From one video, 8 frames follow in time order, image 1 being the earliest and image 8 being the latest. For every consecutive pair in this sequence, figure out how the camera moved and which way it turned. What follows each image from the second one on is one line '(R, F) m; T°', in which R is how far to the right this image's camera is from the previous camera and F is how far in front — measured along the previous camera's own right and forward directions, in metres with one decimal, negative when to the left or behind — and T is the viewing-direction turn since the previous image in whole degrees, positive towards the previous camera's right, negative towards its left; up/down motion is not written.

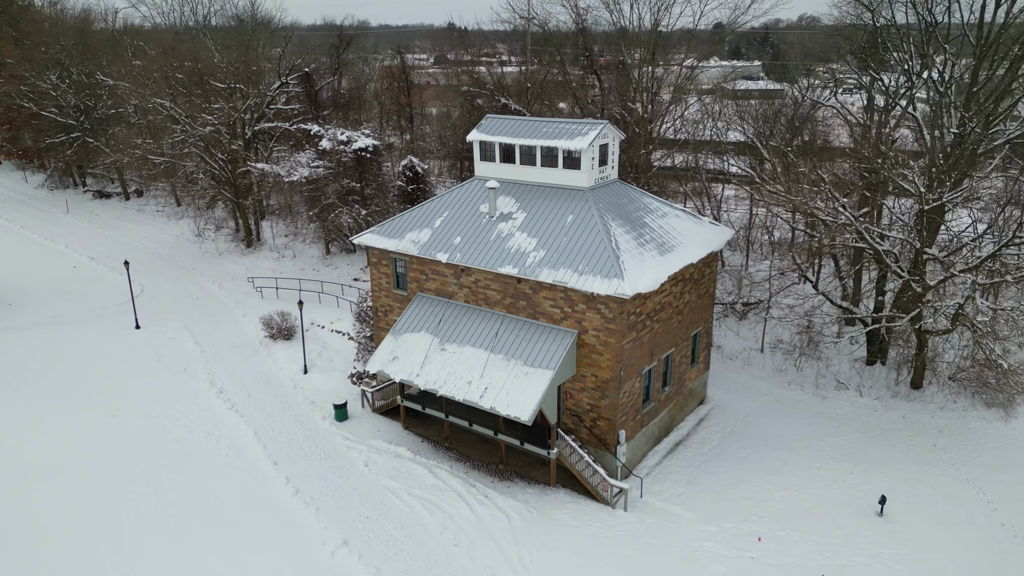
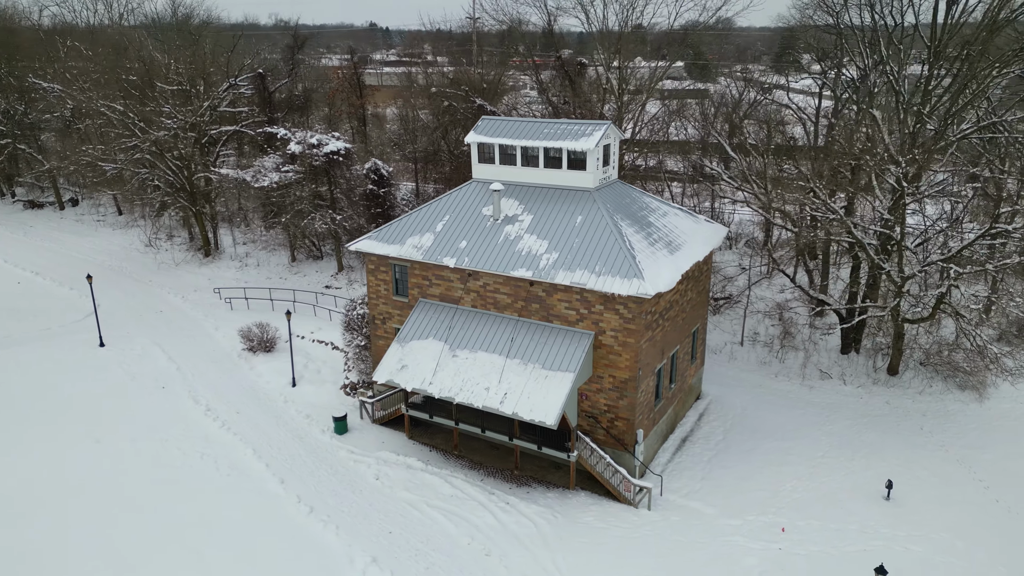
(-1.6, +0.3) m; +5°
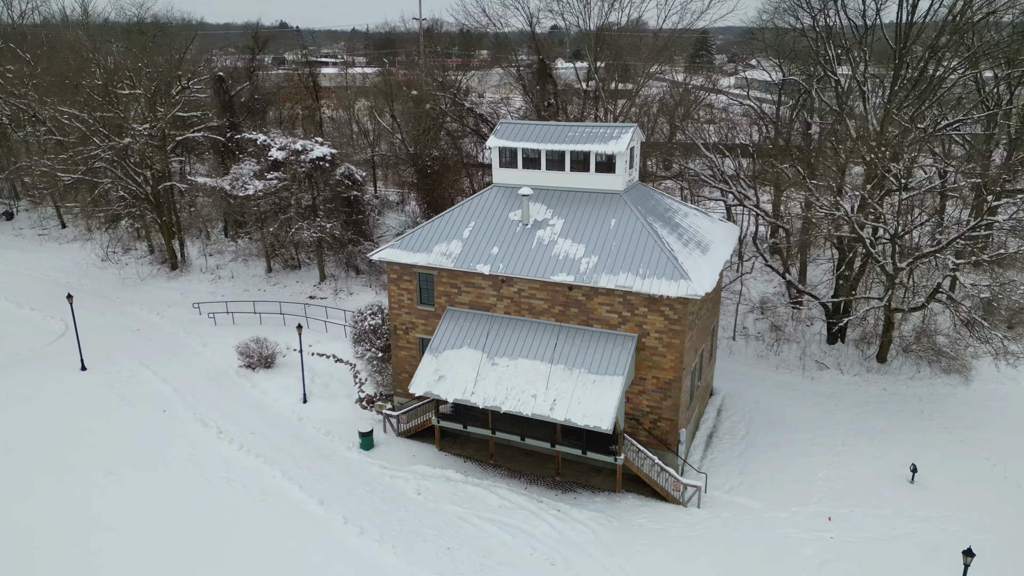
(-2.3, +0.3) m; +5°
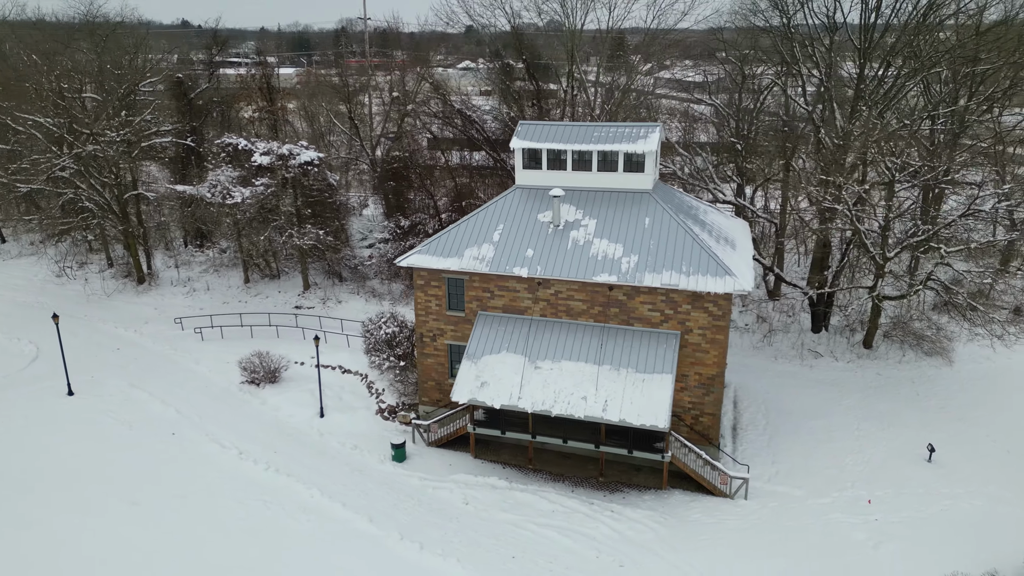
(-2.3, +0.3) m; +5°
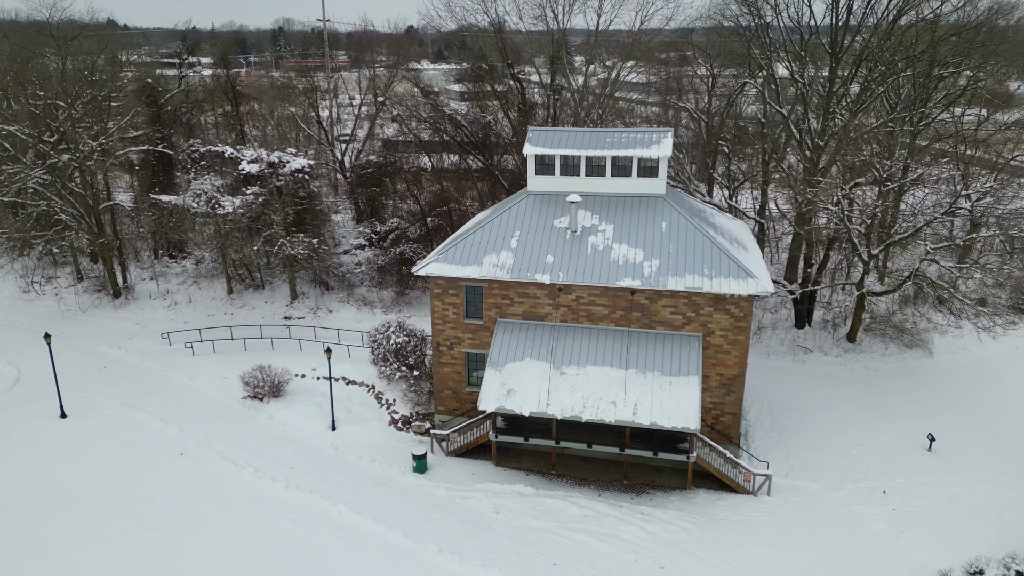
(-1.5, +0.1) m; +4°
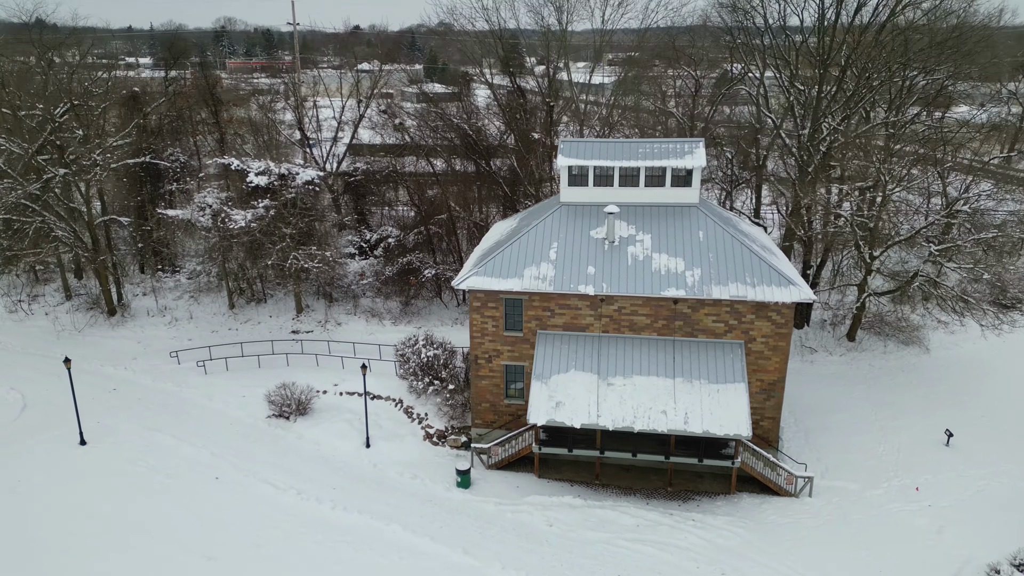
(-1.8, 0.0) m; +3°
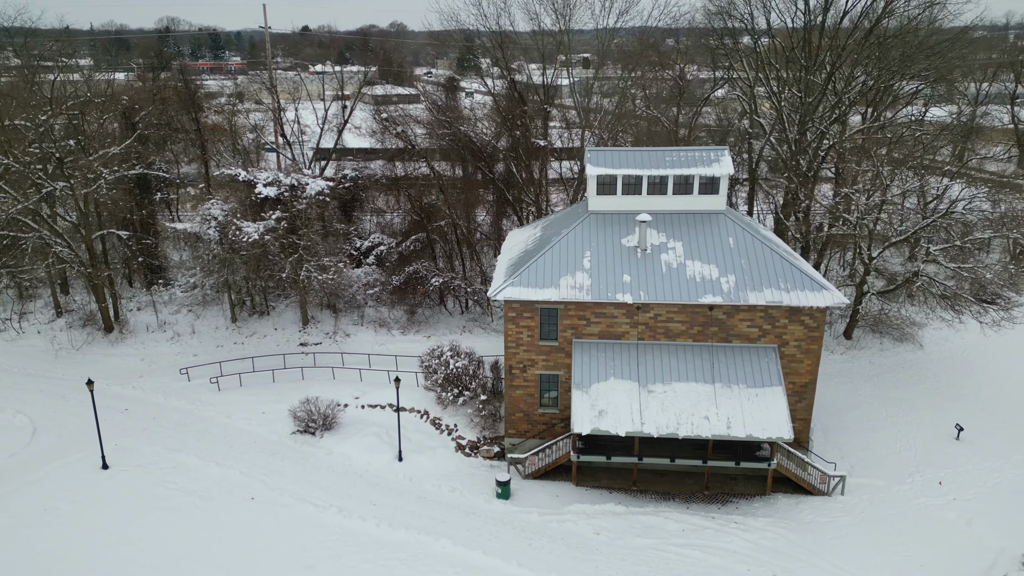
(-1.7, 0.0) m; +3°
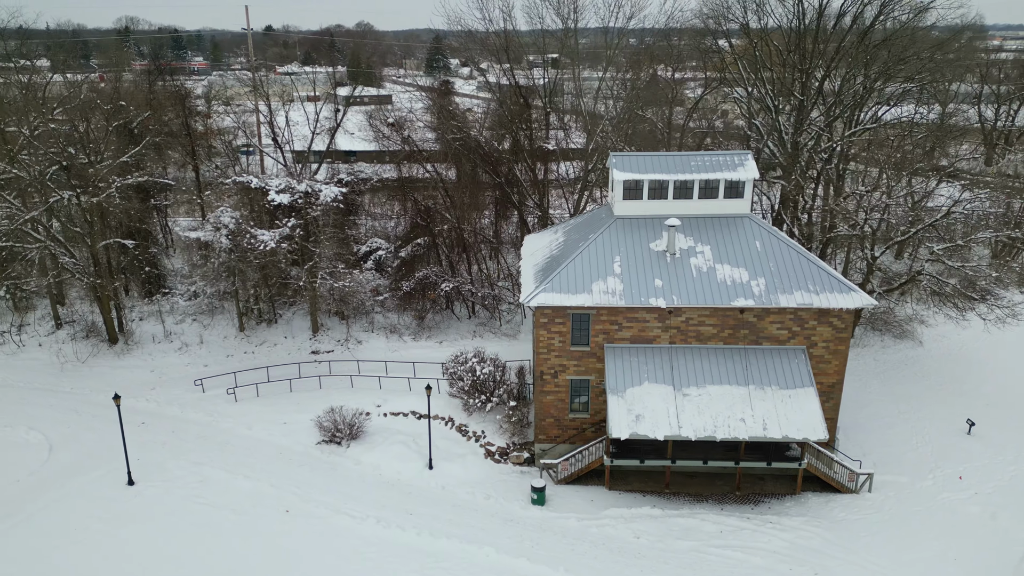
(-1.3, 0.0) m; +2°
